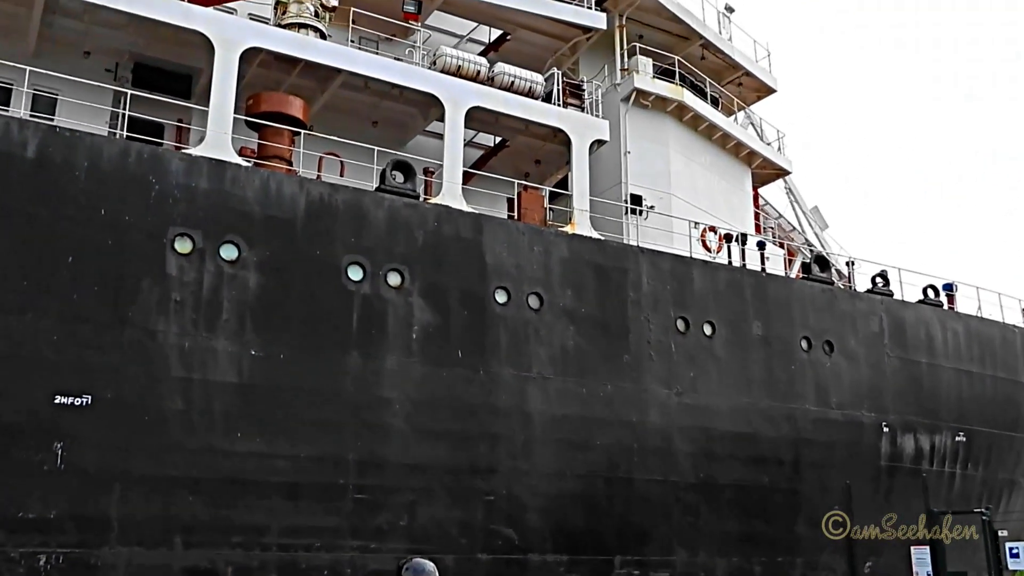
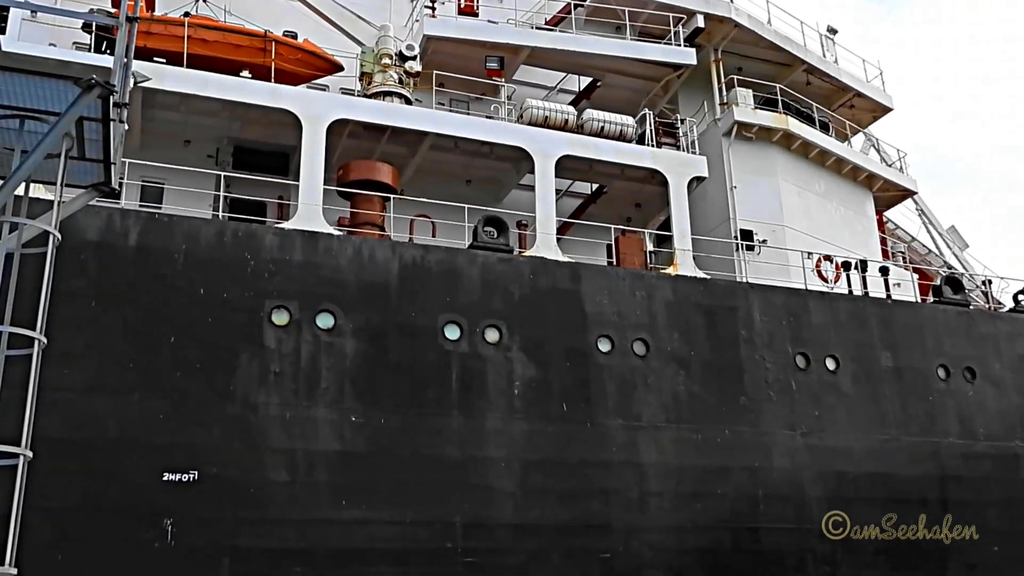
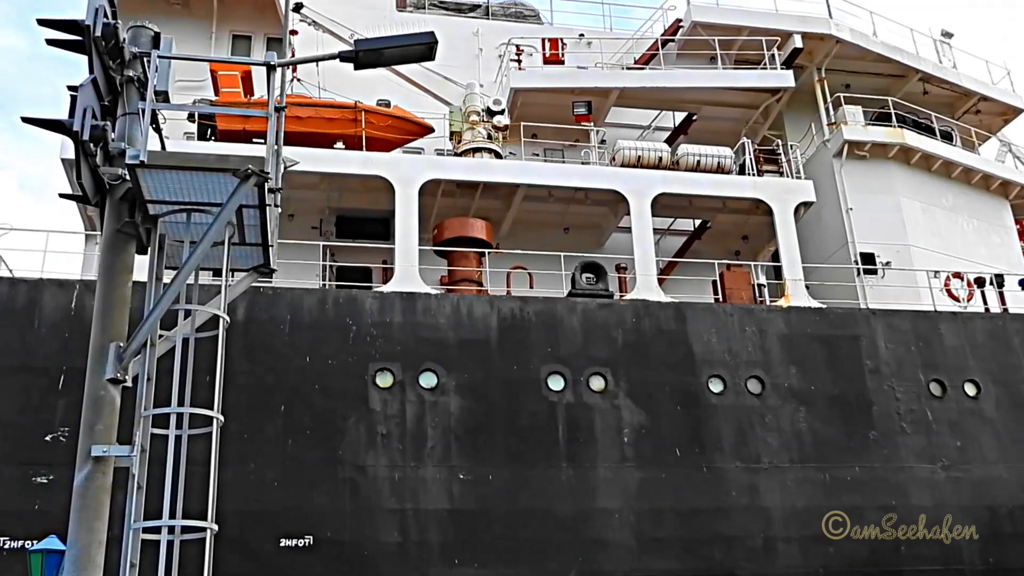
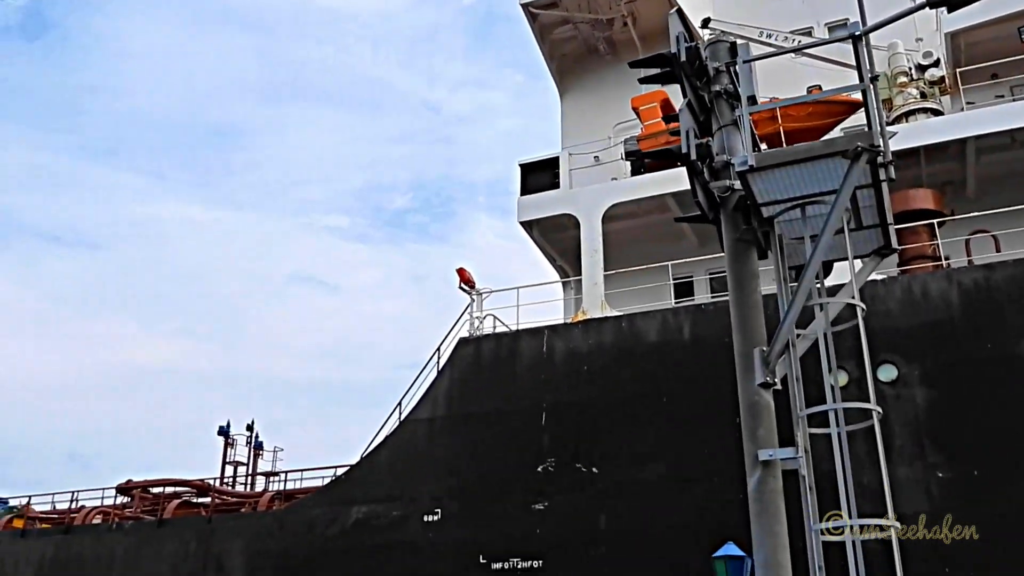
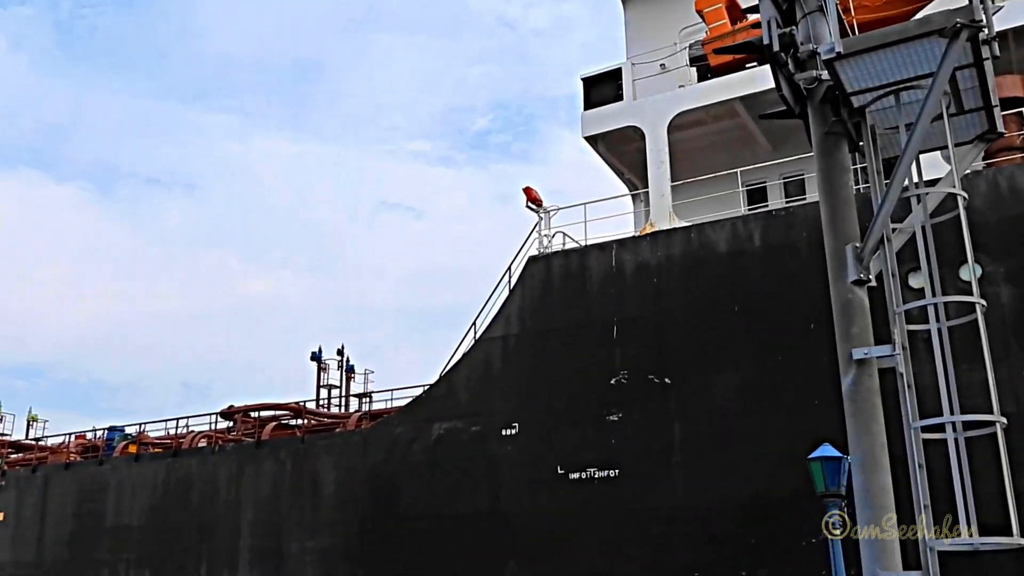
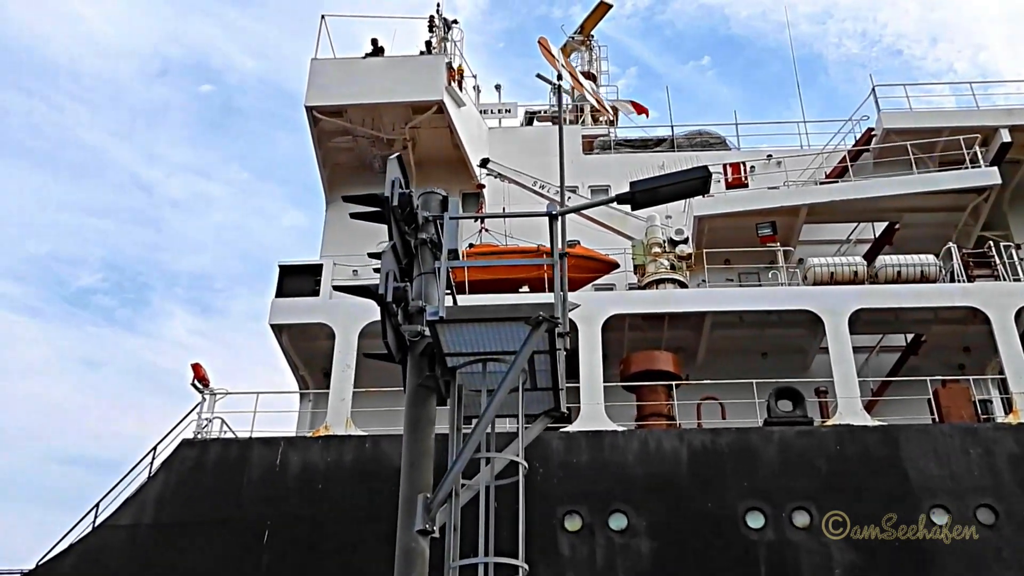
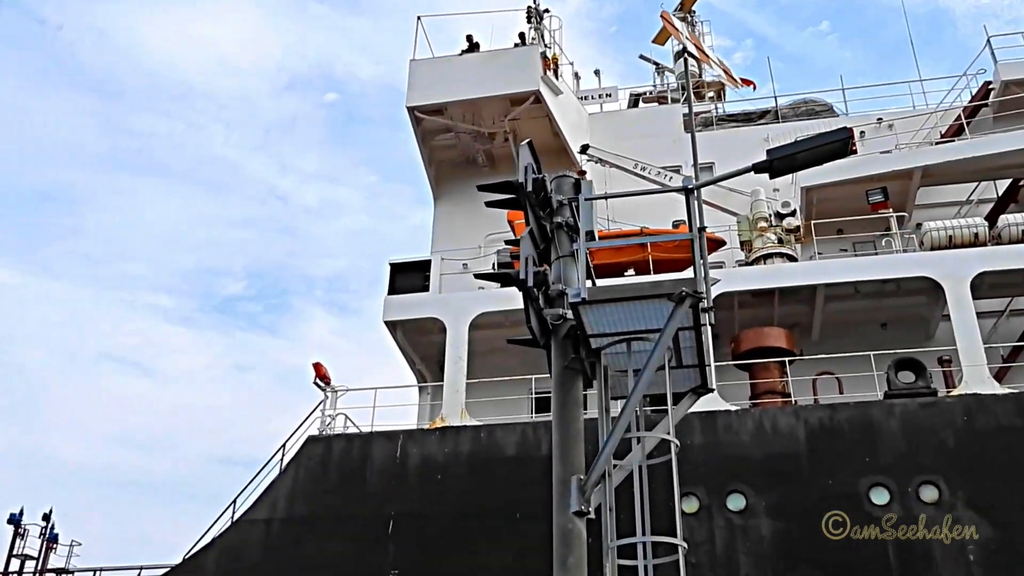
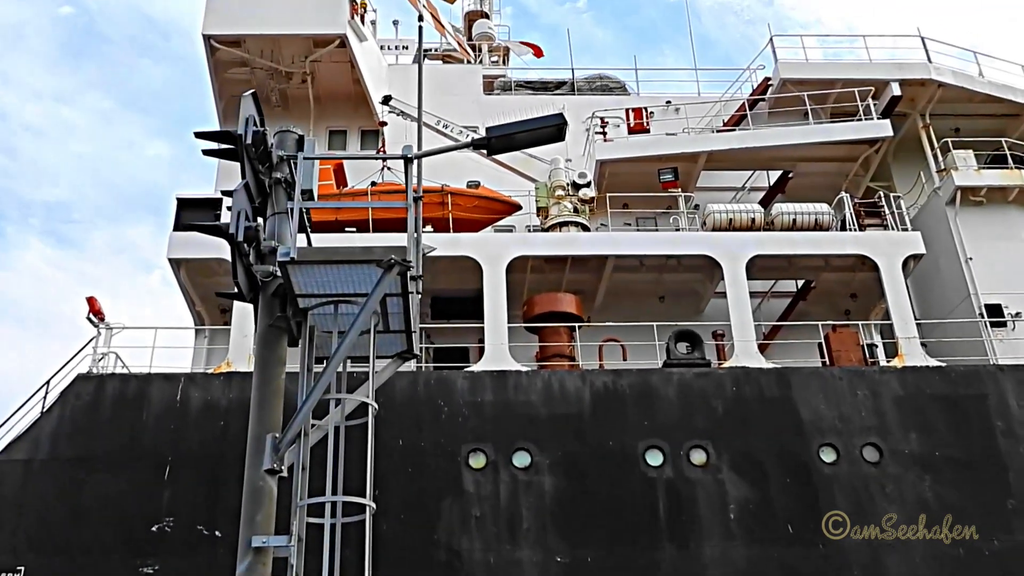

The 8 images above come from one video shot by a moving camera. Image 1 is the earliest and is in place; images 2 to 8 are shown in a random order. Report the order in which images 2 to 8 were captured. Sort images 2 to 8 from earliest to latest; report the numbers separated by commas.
2, 3, 8, 6, 7, 4, 5
